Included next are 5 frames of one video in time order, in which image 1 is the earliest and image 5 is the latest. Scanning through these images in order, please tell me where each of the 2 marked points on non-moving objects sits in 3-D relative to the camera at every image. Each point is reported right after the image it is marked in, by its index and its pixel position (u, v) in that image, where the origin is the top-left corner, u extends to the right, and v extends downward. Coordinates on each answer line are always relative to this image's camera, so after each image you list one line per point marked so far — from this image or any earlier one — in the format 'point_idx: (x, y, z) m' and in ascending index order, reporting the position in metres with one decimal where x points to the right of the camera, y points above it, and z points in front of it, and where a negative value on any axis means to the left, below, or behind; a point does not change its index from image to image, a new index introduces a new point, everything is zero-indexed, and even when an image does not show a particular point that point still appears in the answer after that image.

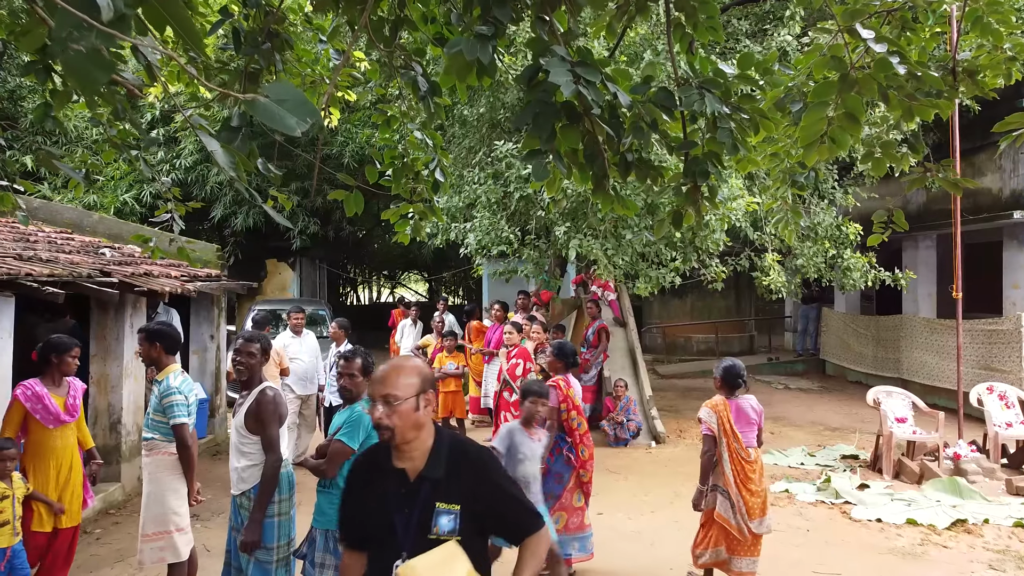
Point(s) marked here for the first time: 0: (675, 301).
0: (+4.9, -0.4, +15.1) m
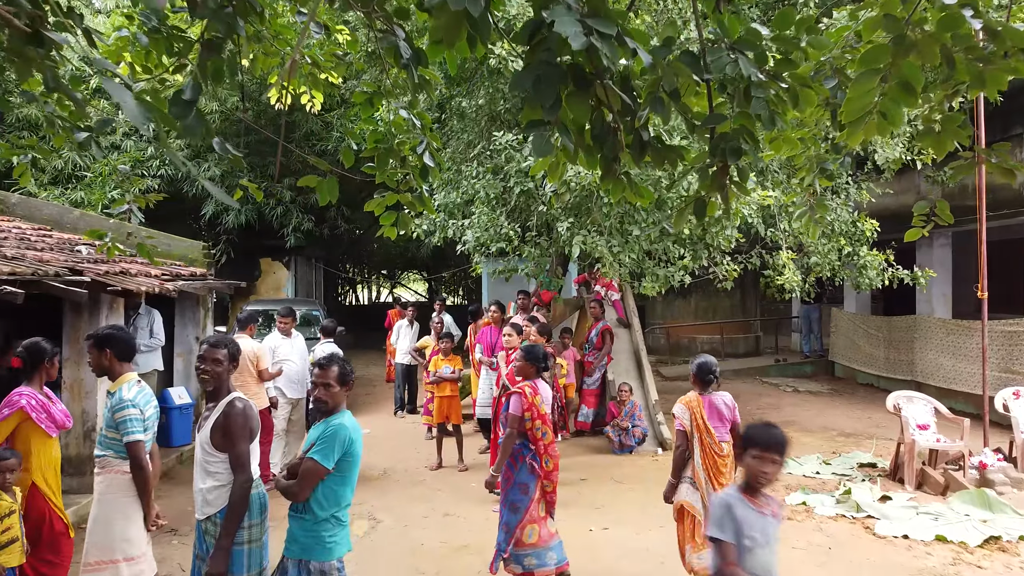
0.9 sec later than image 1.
0: (+4.9, -0.4, +14.8) m
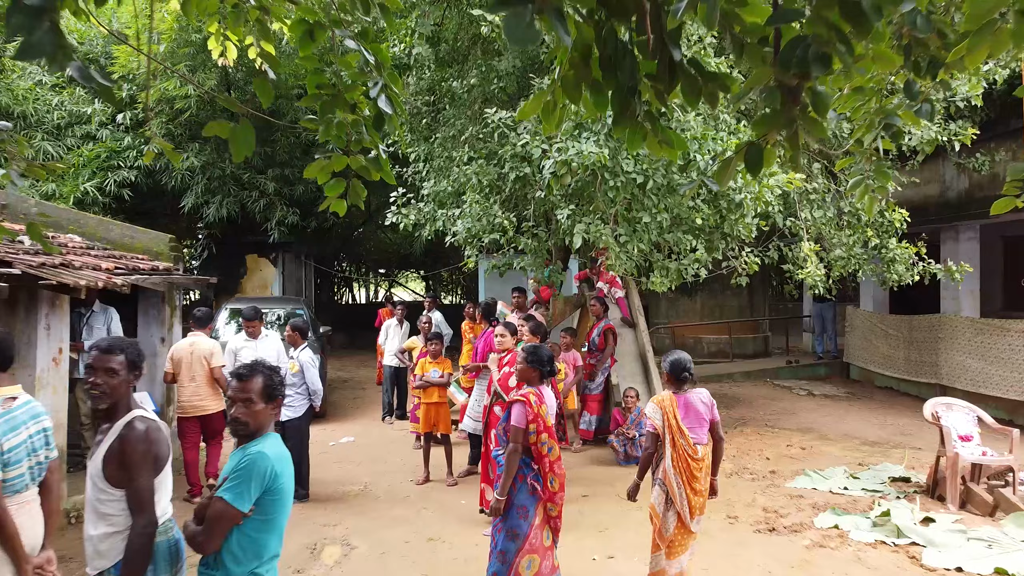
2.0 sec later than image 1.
0: (+4.8, -0.3, +14.1) m
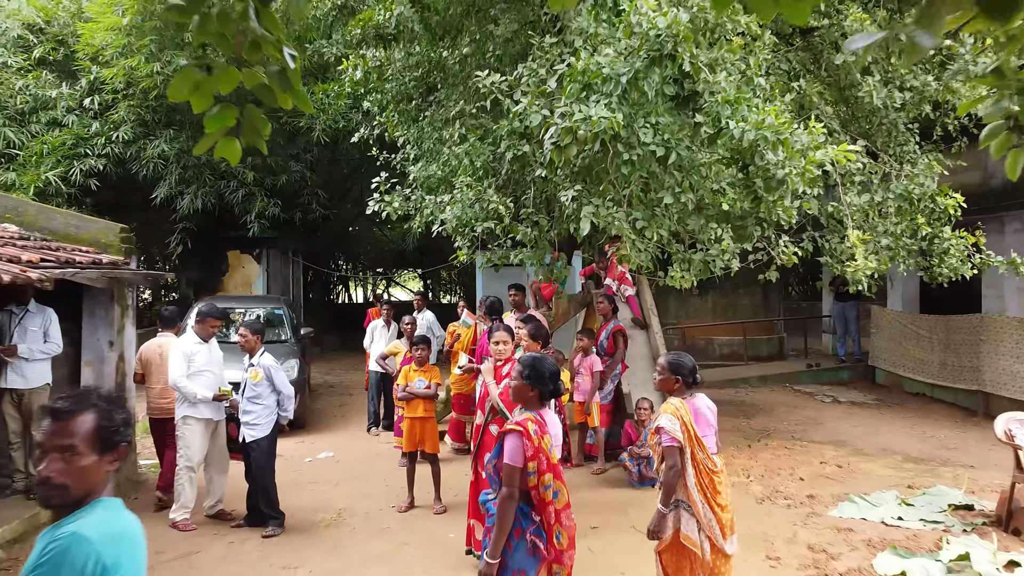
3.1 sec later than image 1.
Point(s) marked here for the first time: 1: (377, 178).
0: (+4.8, -0.3, +13.3) m
1: (-1.8, +1.5, +6.8) m
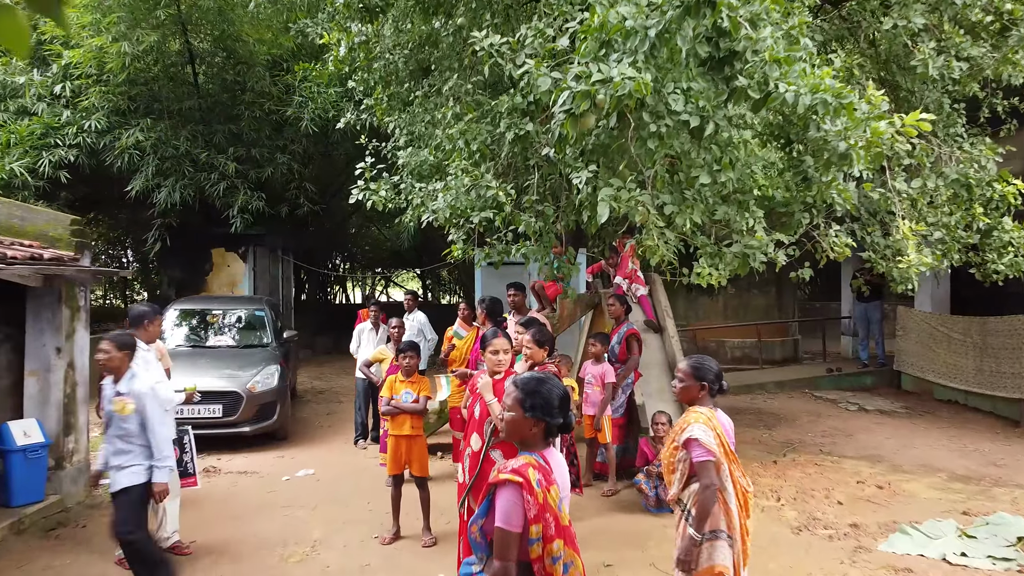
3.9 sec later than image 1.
0: (+4.8, -0.3, +12.6) m
1: (-1.8, +1.5, +6.1) m
